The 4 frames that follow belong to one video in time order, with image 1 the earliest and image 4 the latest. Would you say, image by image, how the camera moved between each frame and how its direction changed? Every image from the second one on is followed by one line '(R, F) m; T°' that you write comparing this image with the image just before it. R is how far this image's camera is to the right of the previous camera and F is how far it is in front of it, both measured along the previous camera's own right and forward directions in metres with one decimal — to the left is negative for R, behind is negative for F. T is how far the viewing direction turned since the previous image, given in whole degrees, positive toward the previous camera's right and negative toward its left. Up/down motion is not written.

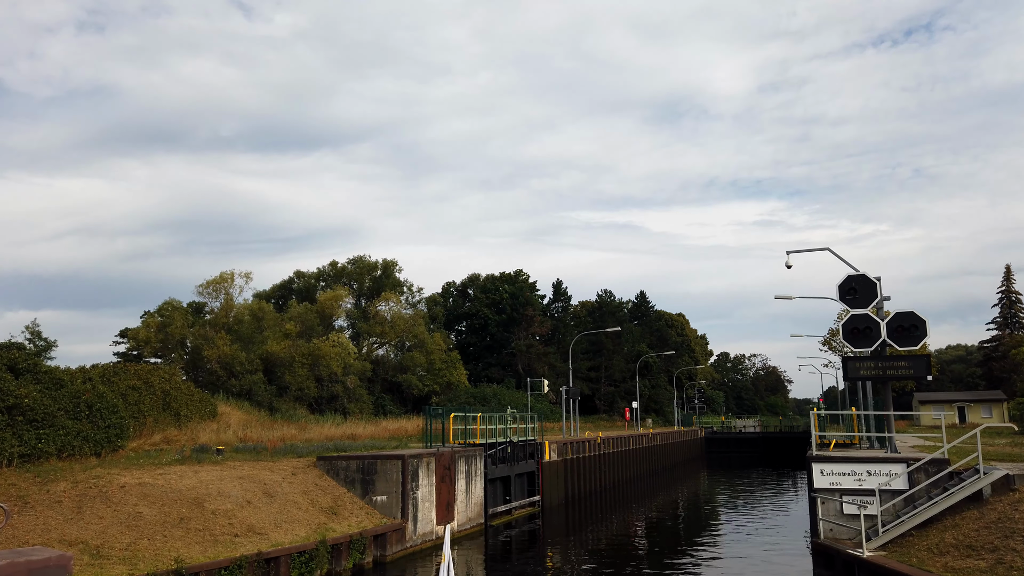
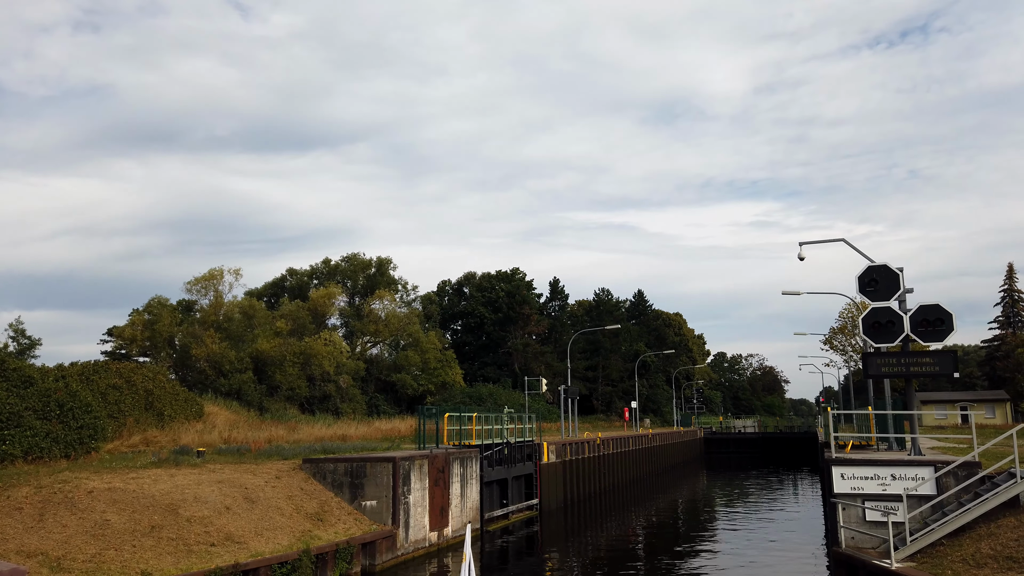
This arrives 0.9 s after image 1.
(0.0, +0.9) m; 0°
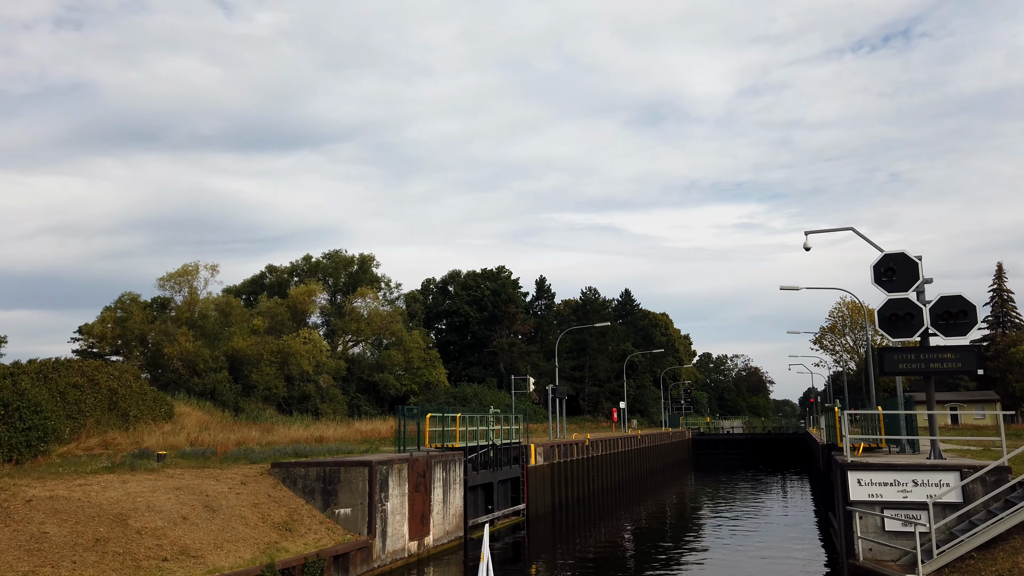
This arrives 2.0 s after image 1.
(0.0, +1.1) m; +1°
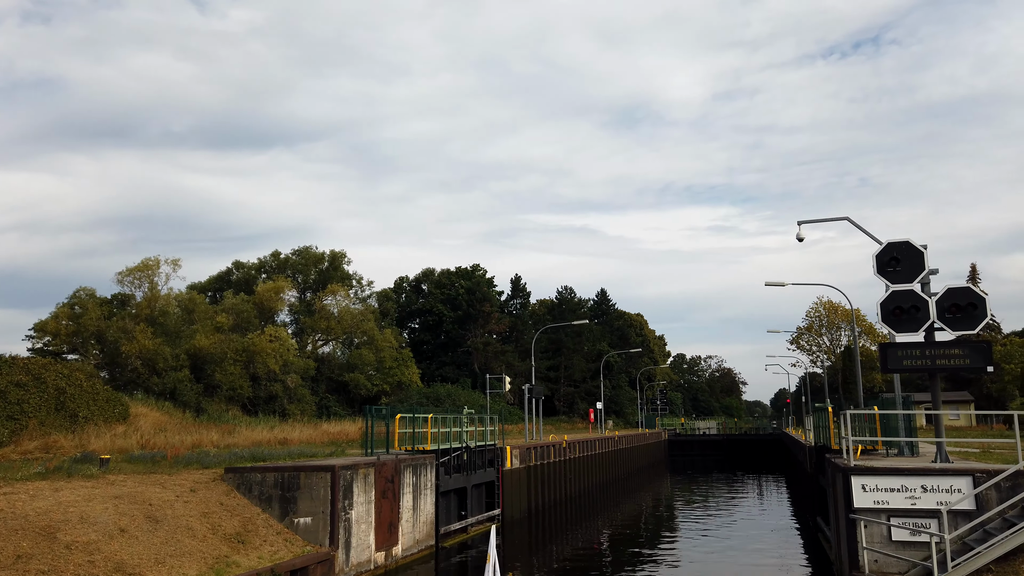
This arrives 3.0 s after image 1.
(0.0, +1.0) m; +2°
